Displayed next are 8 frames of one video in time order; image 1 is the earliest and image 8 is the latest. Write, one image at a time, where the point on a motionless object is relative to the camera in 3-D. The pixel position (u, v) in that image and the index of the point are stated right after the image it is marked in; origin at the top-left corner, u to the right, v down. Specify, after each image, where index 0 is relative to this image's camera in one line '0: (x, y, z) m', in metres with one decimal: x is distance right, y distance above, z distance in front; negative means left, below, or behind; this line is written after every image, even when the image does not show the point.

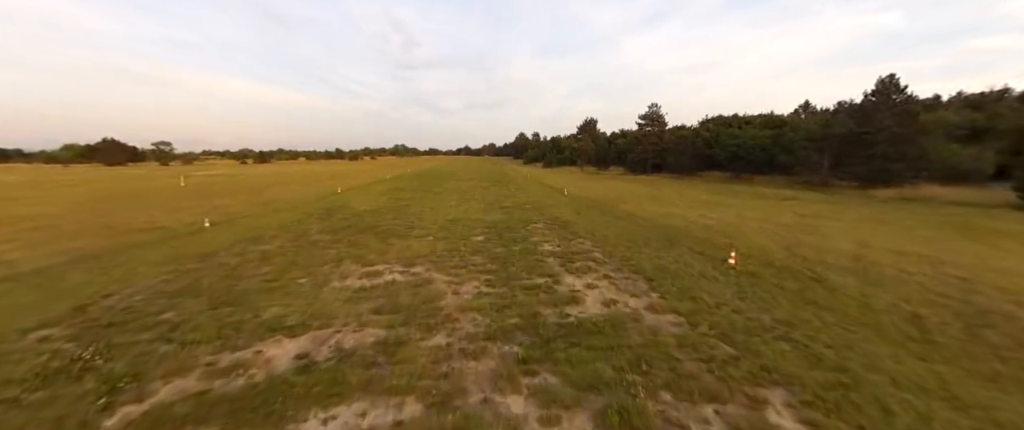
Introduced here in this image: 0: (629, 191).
0: (+5.2, +1.1, +15.2) m
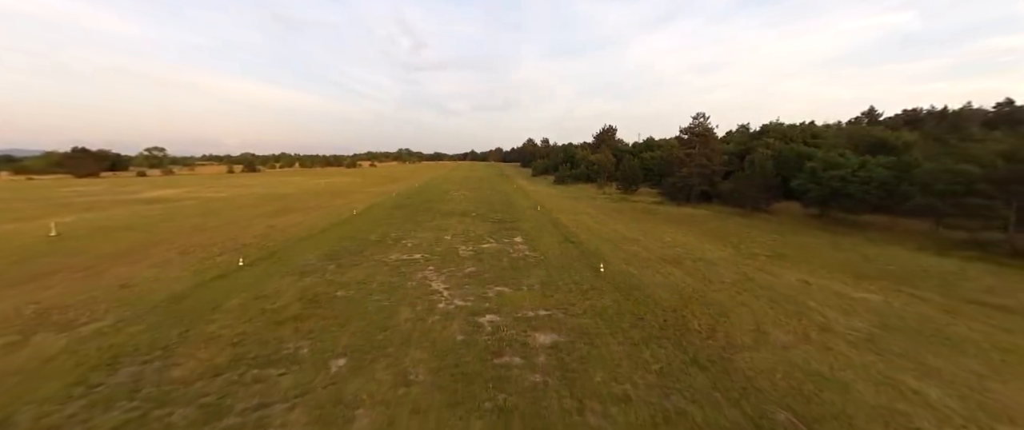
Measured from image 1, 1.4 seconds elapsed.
0: (+5.3, -1.3, +9.5) m
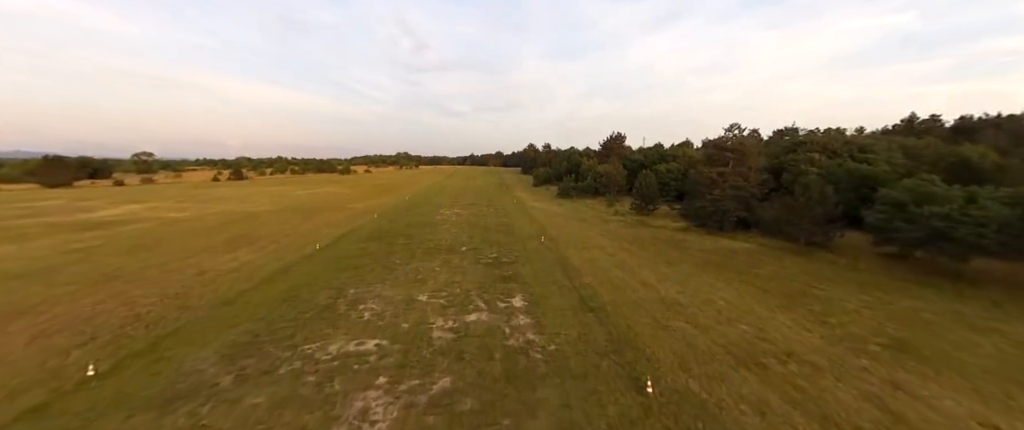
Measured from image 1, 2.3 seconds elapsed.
0: (+5.2, -2.8, +6.2) m
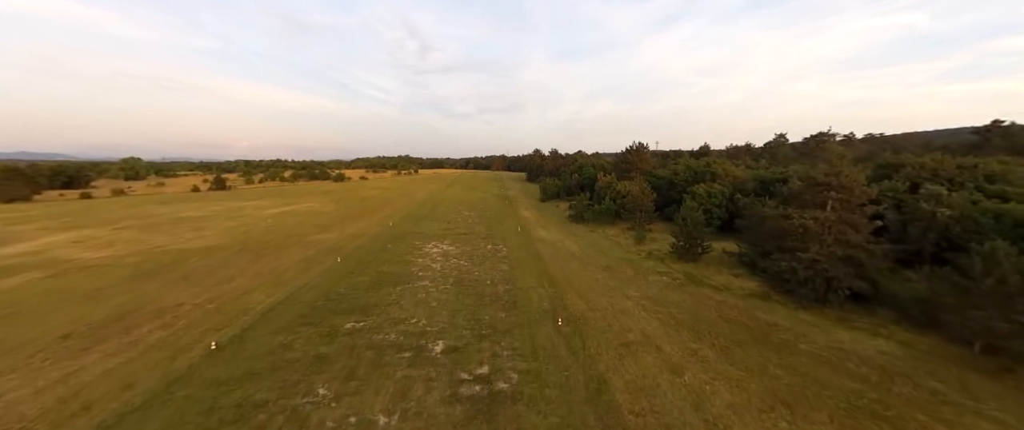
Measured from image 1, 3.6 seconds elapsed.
0: (+5.1, -5.1, +0.9) m
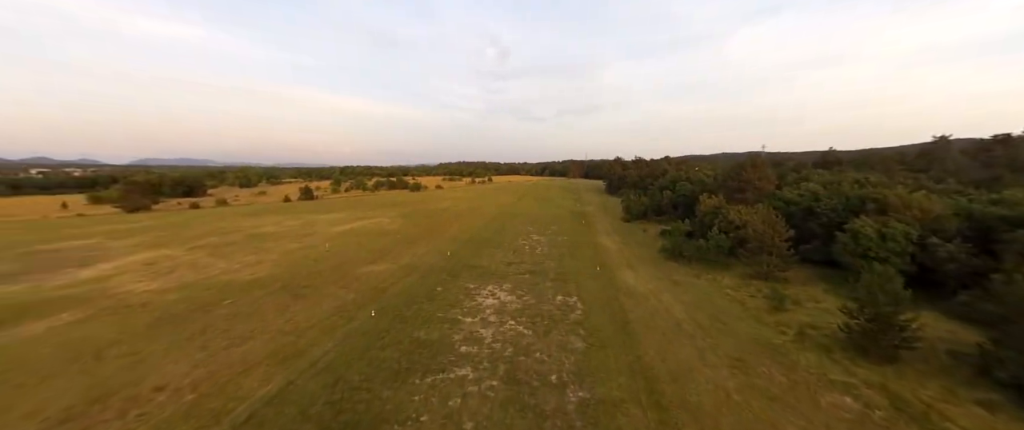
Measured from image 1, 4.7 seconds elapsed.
0: (+4.4, -7.0, -4.6) m
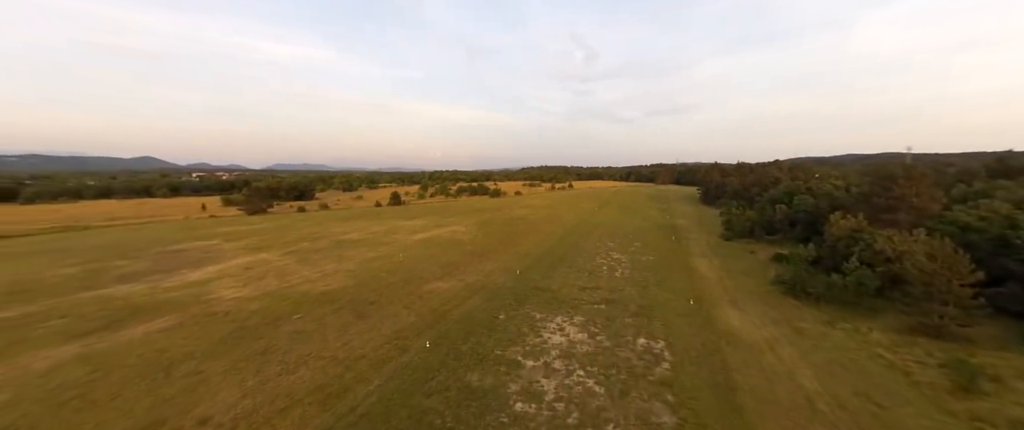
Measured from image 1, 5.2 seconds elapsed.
0: (+2.6, -7.8, -7.5) m
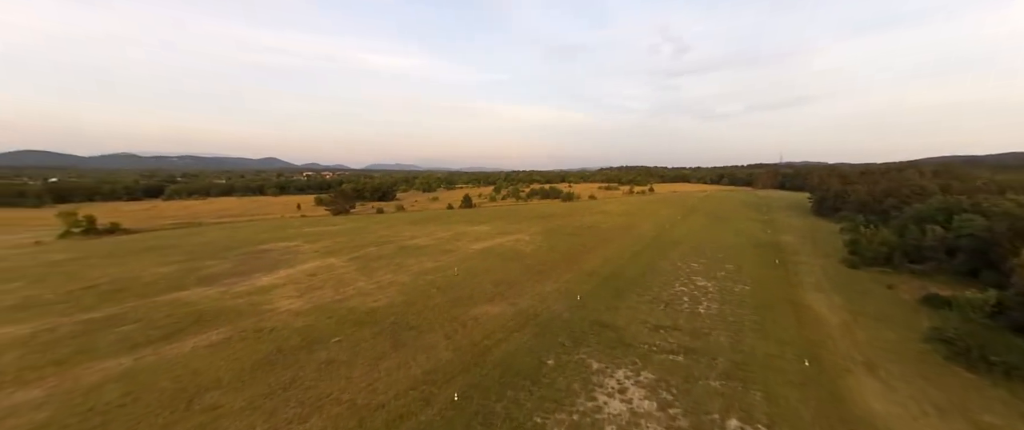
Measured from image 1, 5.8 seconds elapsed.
0: (-0.6, -8.9, -10.1) m
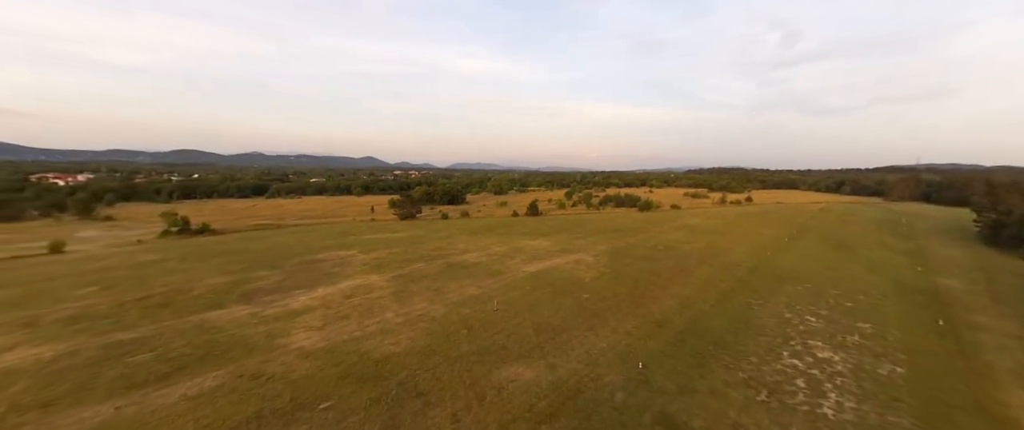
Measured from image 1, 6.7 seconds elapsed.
0: (-5.3, -10.5, -13.1) m
